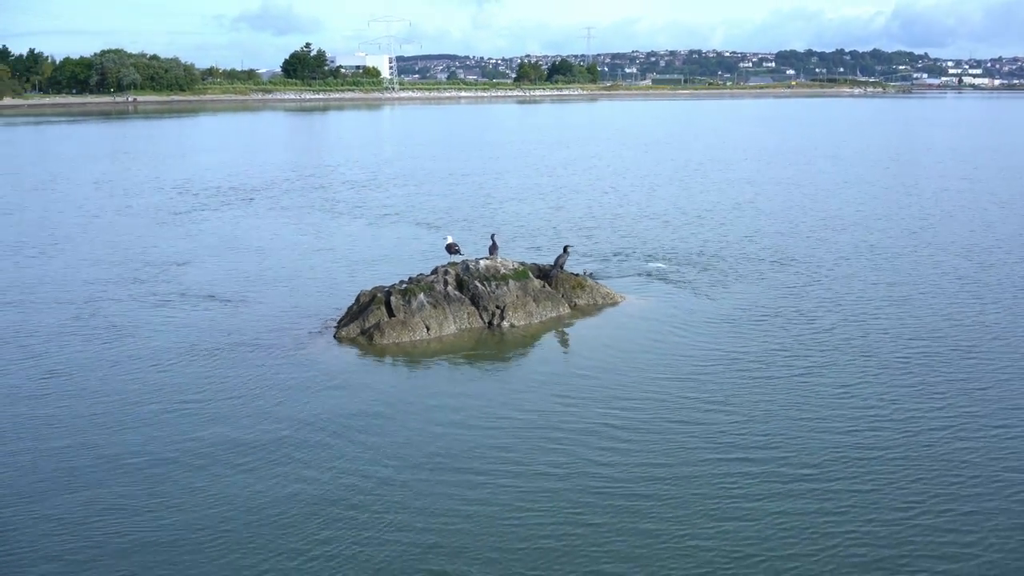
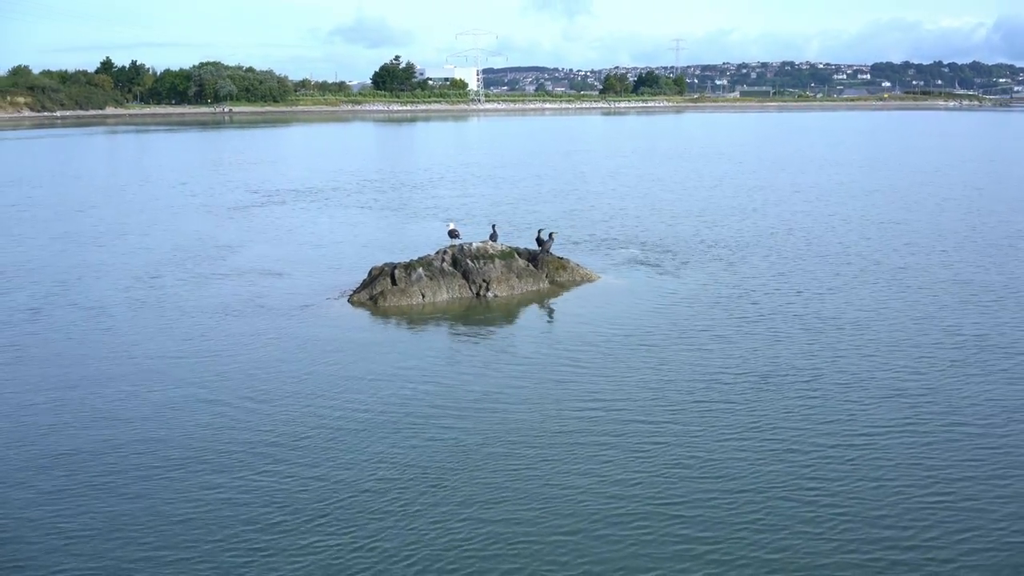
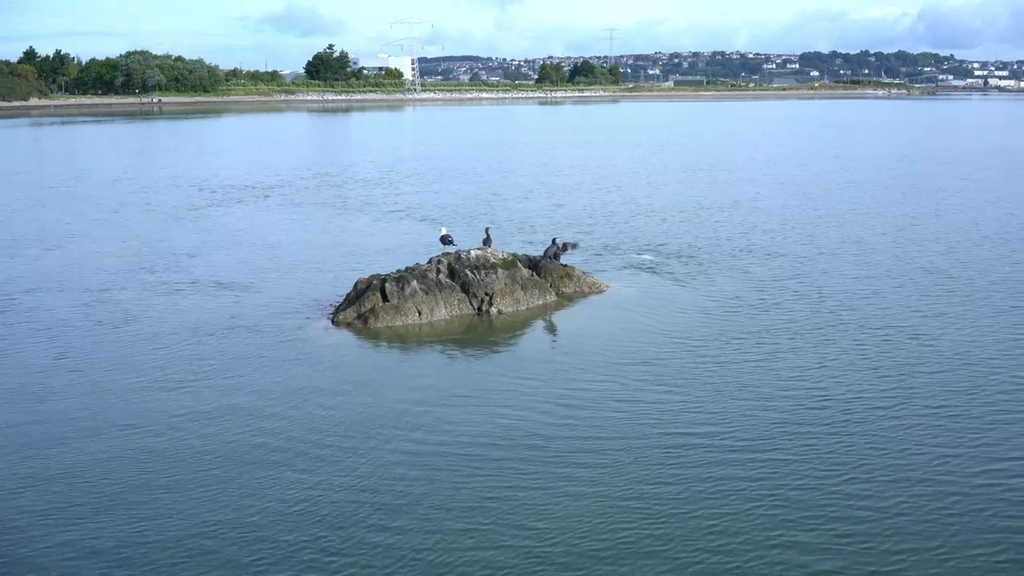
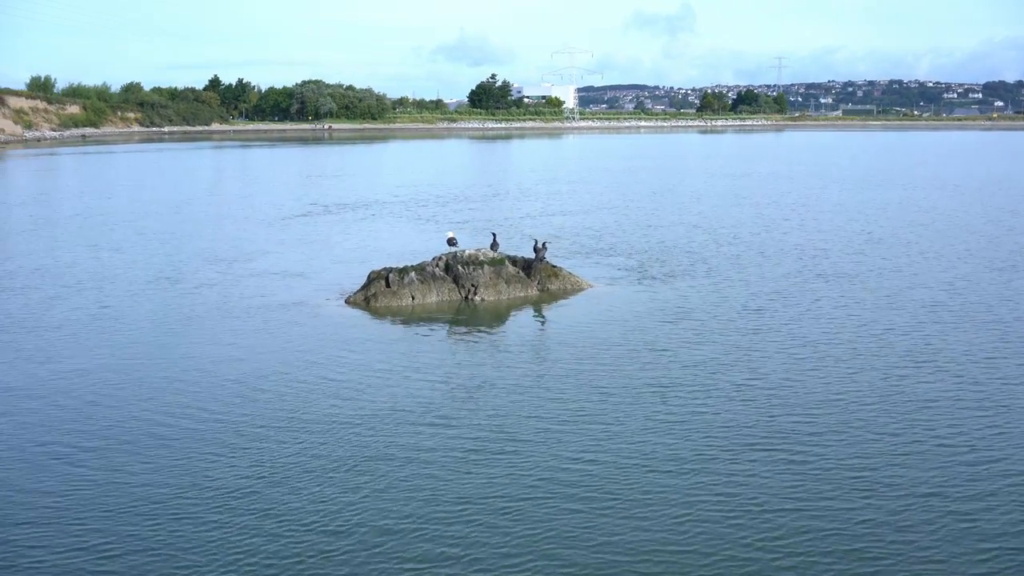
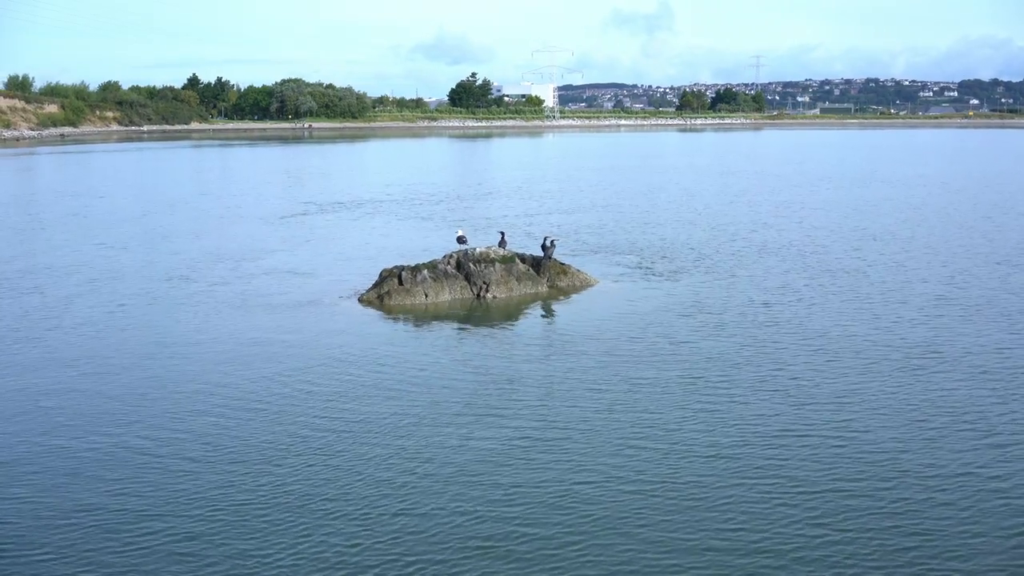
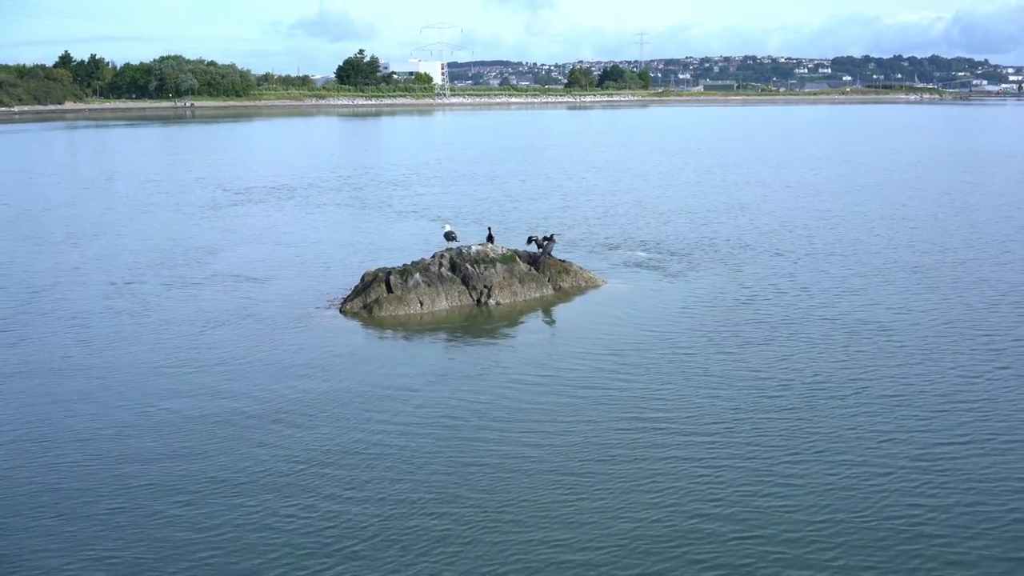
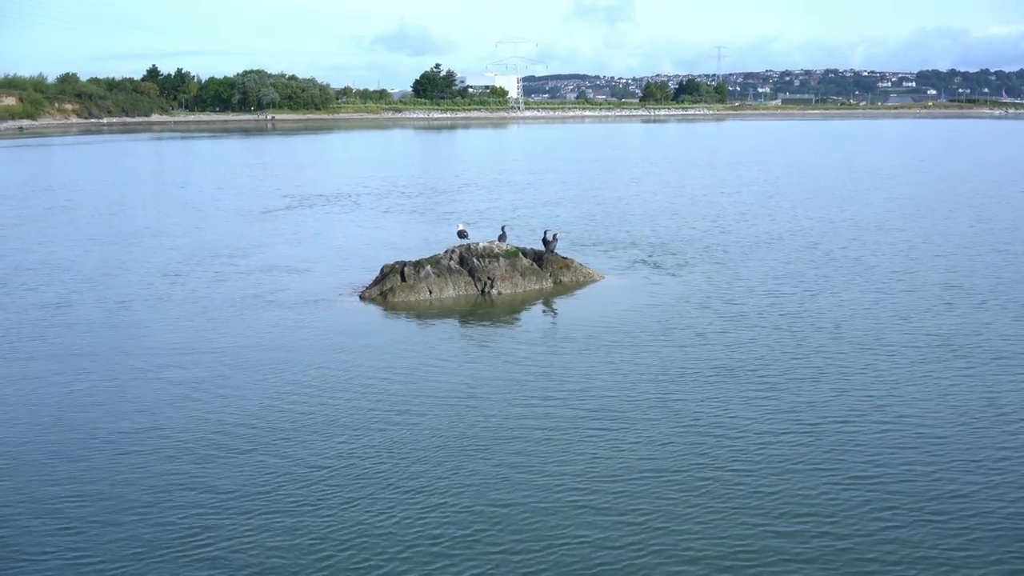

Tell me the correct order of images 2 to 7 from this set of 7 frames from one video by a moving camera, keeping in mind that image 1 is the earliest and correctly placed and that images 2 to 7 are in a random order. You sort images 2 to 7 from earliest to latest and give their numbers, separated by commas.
3, 6, 2, 7, 5, 4
